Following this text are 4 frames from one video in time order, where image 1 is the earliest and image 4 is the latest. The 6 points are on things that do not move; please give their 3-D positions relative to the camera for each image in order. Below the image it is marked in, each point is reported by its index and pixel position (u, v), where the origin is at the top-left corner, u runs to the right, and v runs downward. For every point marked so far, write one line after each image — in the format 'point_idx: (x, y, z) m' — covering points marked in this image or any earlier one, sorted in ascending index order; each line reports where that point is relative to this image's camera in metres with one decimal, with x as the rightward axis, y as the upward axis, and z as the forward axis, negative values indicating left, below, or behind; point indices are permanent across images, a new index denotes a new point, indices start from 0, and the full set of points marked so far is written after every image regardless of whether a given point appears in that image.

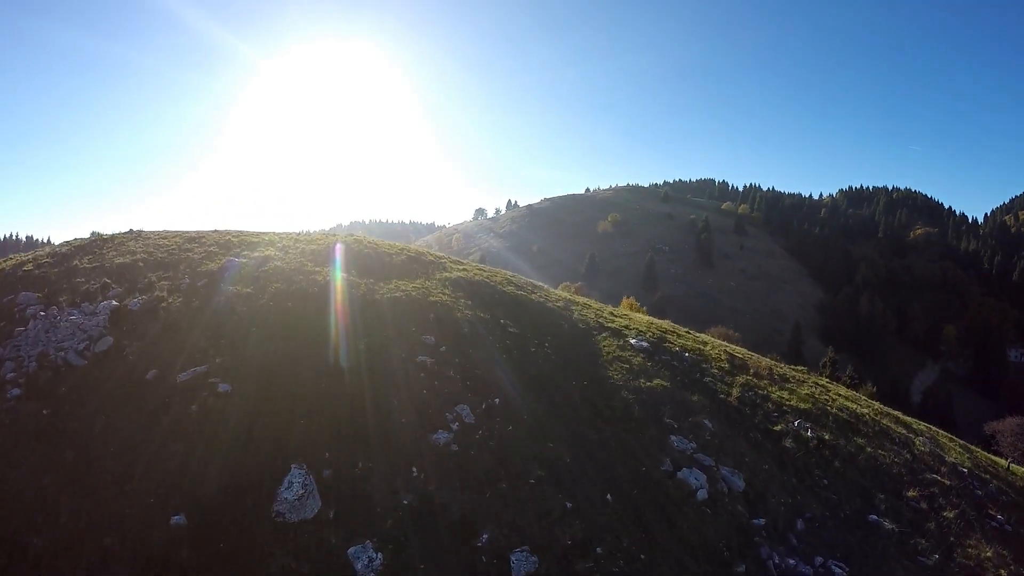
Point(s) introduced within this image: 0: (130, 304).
0: (-14.8, -0.7, +19.6) m
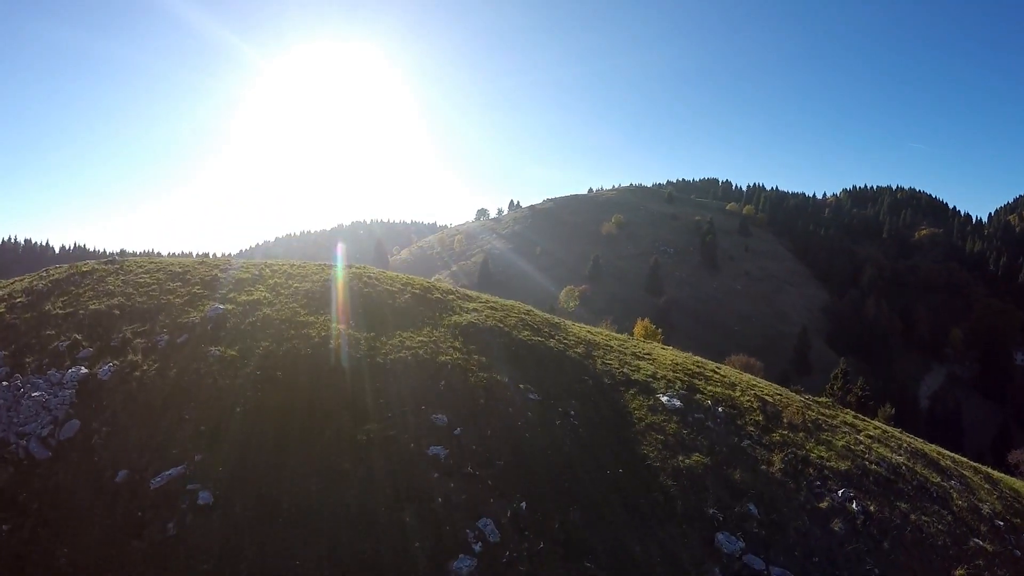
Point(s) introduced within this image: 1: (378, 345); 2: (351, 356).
0: (-14.0, -2.9, +17.5) m
1: (-5.2, -2.3, +19.9) m
2: (-5.9, -2.5, +18.9) m
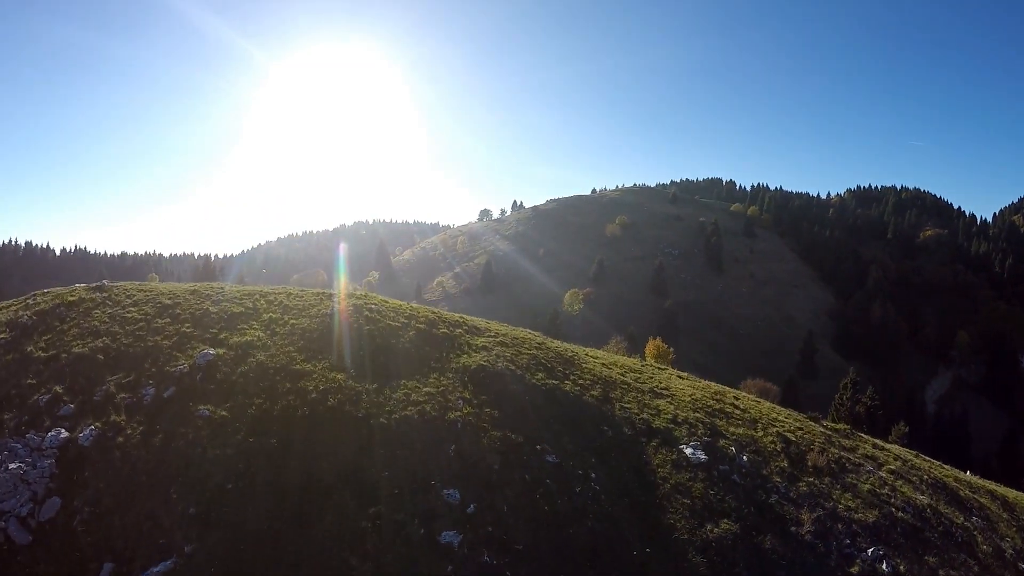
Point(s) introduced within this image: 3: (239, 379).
0: (-13.4, -4.7, +16.3) m
1: (-4.6, -4.1, +18.6) m
2: (-5.4, -4.4, +17.6) m
3: (-10.0, -3.4, +19.3) m
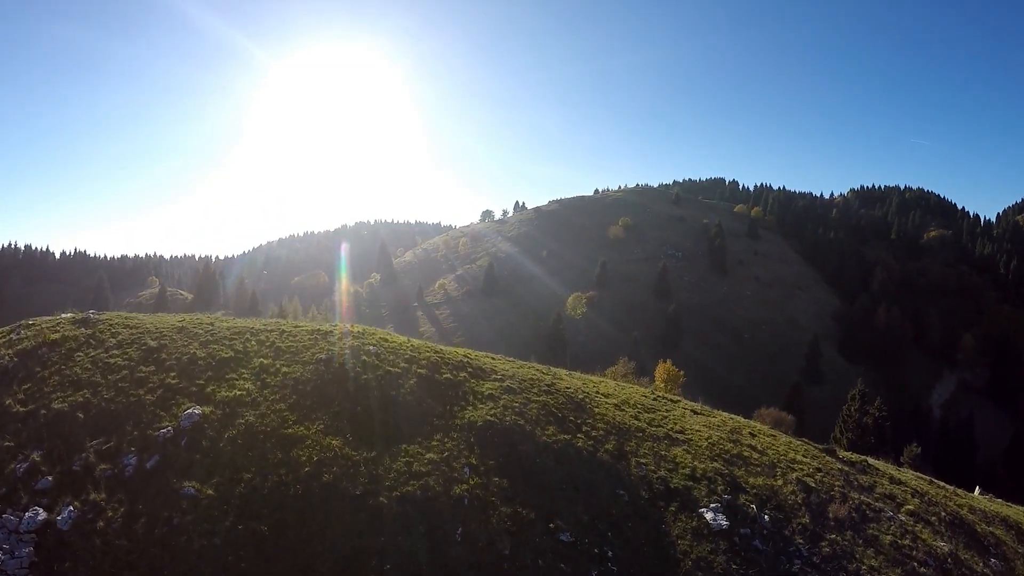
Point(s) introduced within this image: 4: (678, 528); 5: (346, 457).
0: (-13.1, -6.8, +15.0) m
1: (-4.2, -6.2, +17.3) m
2: (-5.0, -6.4, +16.3) m
3: (-9.6, -5.5, +18.0) m
4: (+6.2, -8.9, +19.2) m
5: (-5.7, -5.8, +17.9) m
